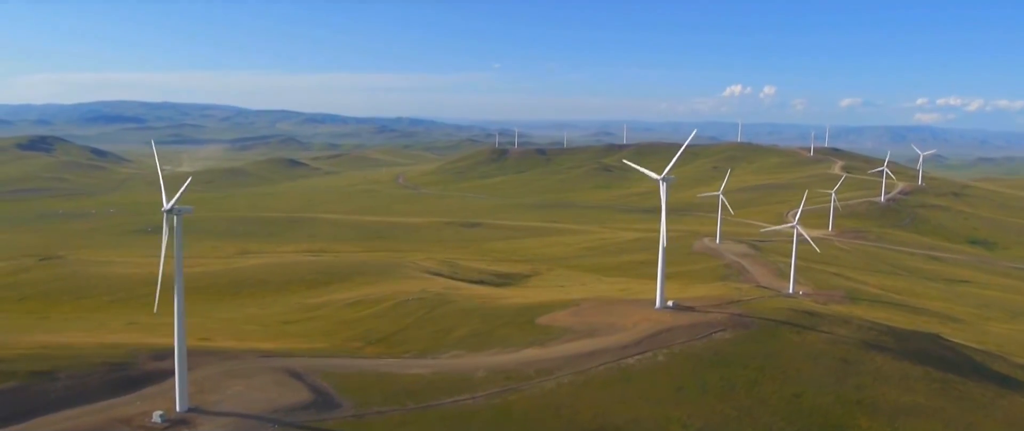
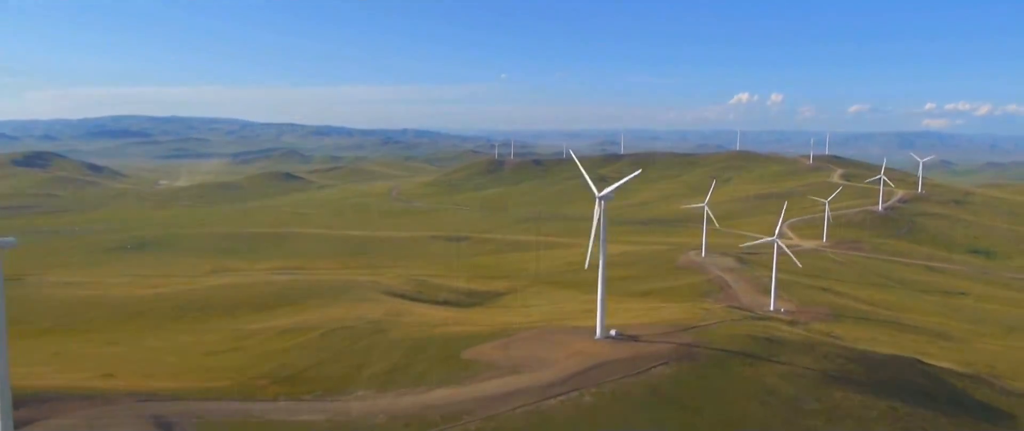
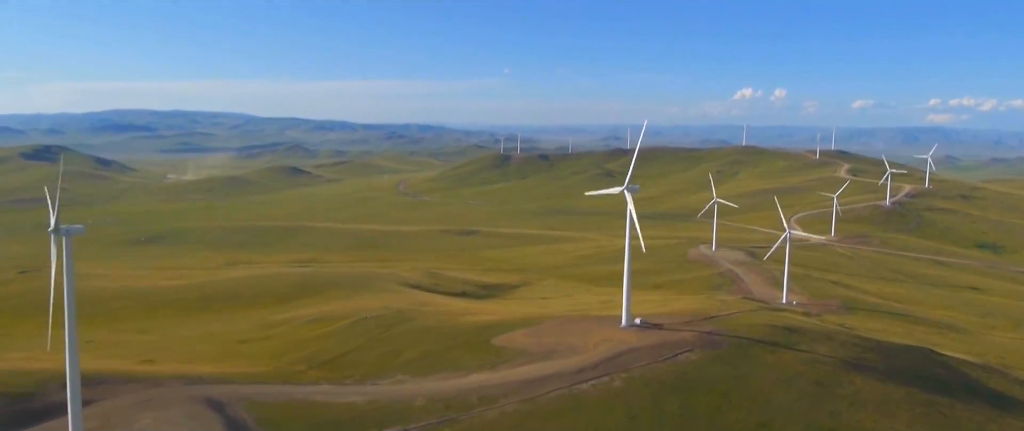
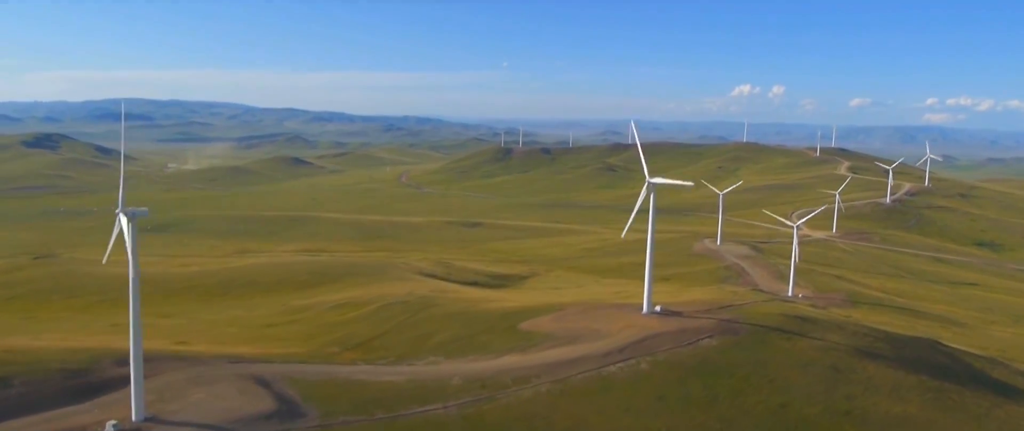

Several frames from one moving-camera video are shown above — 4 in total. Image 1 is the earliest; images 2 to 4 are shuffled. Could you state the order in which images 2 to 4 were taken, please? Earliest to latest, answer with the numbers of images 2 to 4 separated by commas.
4, 3, 2
